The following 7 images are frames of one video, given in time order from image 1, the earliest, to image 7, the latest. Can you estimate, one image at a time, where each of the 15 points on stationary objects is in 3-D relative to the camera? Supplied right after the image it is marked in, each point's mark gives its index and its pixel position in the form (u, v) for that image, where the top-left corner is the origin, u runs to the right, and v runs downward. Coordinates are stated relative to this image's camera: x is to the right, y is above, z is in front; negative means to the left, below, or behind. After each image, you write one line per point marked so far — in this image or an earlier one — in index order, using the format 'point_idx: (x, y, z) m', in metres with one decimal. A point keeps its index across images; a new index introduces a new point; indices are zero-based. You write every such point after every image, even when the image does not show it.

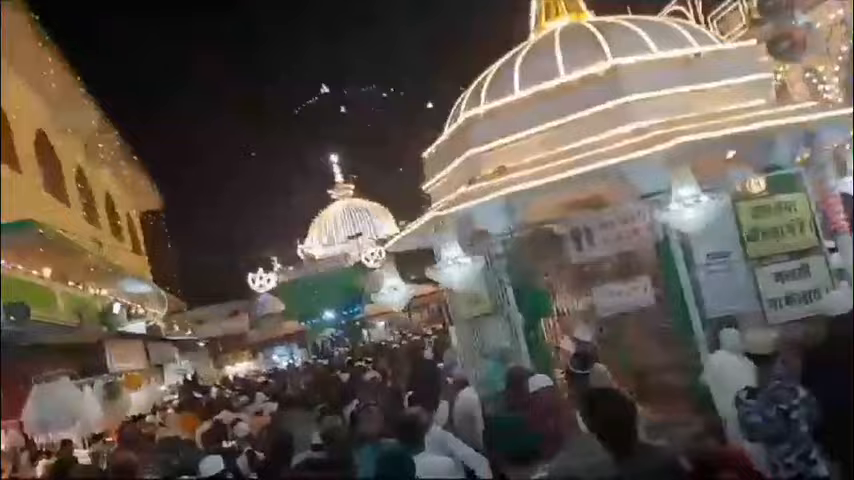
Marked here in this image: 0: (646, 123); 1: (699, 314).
0: (+1.8, +1.0, +7.3) m
1: (+2.2, -0.6, +7.0) m
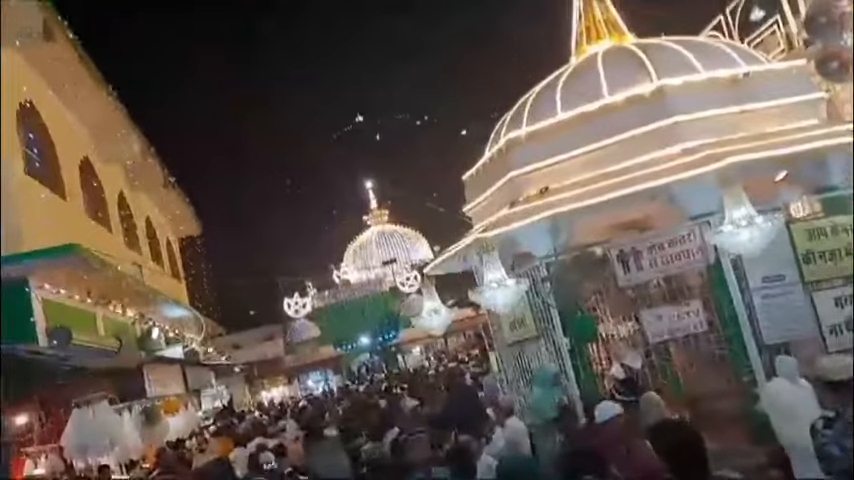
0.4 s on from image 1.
0: (+2.2, +0.8, +7.1) m
1: (+2.5, -0.8, +6.7) m
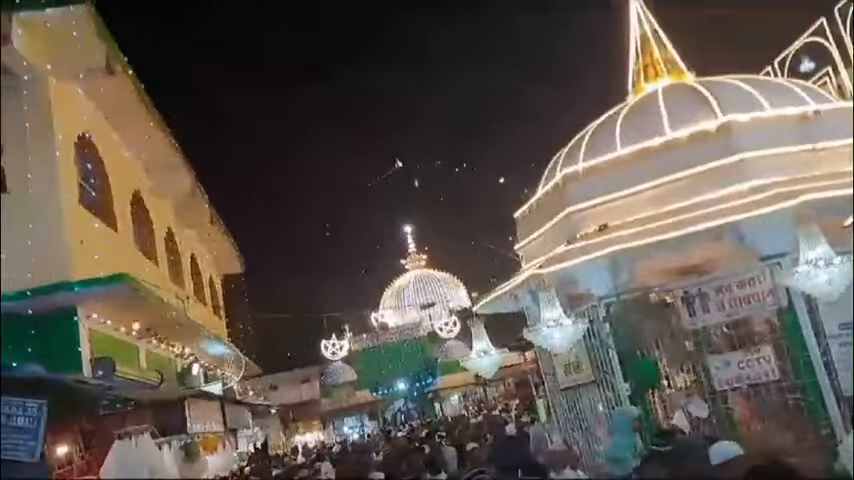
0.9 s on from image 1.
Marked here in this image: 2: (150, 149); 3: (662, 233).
0: (+2.6, +0.5, +6.8) m
1: (+2.9, -1.1, +6.4) m
2: (-4.4, +1.4, +14.2) m
3: (+1.8, +0.1, +6.8) m
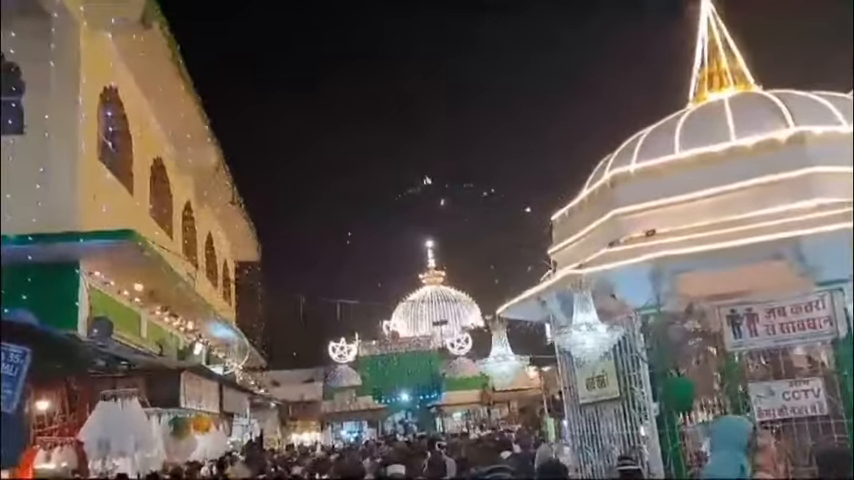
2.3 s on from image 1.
0: (+2.9, +0.3, +6.2) m
1: (+3.0, -1.3, +5.7) m
2: (-3.9, +1.9, +13.8) m
3: (+2.0, 0.0, +6.2) m
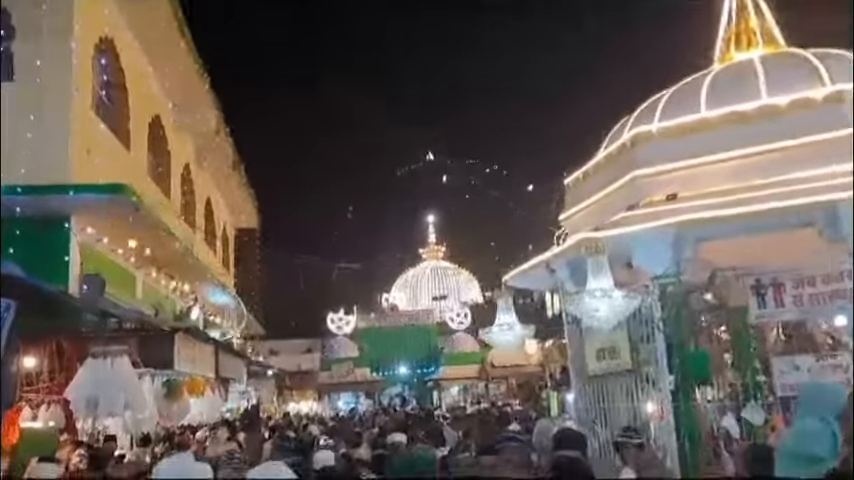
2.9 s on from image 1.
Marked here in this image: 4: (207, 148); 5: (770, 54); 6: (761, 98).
0: (+3.0, +0.5, +5.9) m
1: (+3.0, -1.1, +5.4) m
2: (-3.7, +2.5, +13.4) m
3: (+2.1, +0.2, +5.9) m
4: (-4.2, +1.8, +16.8) m
5: (+2.7, +1.5, +7.0) m
6: (+2.4, +1.0, +6.4) m
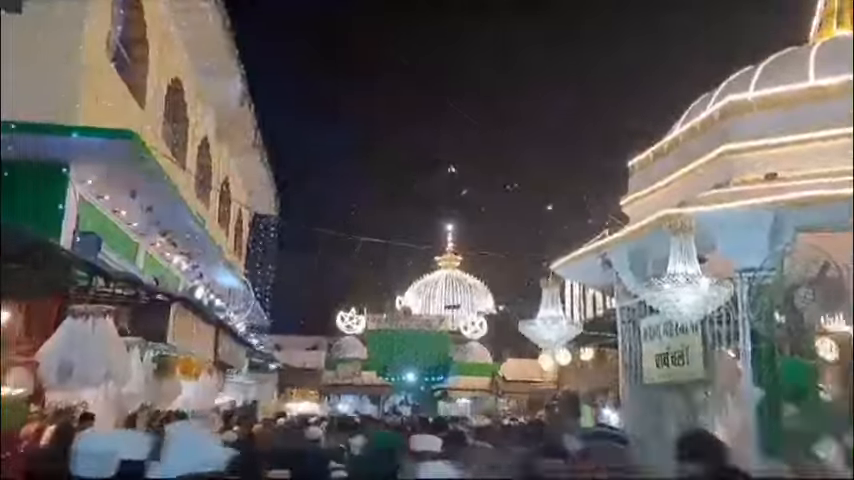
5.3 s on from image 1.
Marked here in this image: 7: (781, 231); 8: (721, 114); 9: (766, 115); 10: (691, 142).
0: (+3.3, +0.5, +4.8) m
1: (+3.2, -1.1, +4.3) m
2: (-3.1, +2.9, +12.5) m
3: (+2.4, +0.3, +4.8) m
4: (-3.6, +2.1, +15.9) m
5: (+3.1, +1.5, +5.9) m
6: (+2.8, +1.1, +5.4) m
7: (+2.1, +0.1, +5.3) m
8: (+2.0, +0.8, +5.9) m
9: (+2.2, +0.8, +5.7) m
10: (+1.9, +0.7, +6.3) m
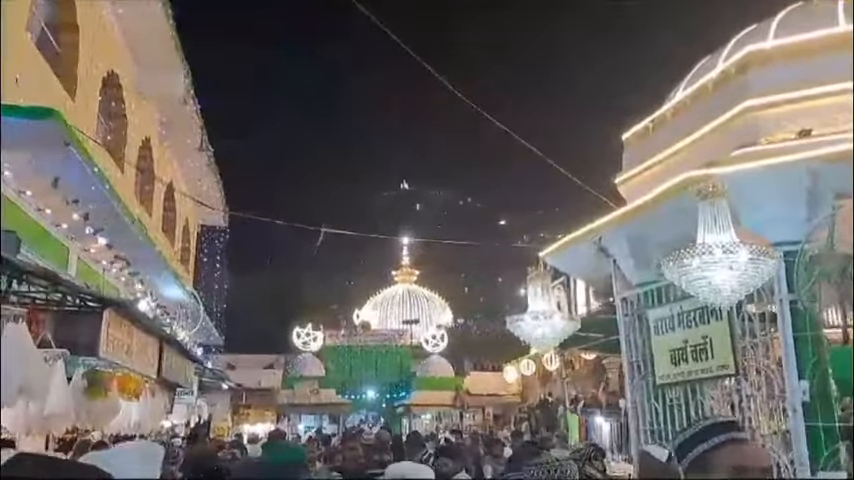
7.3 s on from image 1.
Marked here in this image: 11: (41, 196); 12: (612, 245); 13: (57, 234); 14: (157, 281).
0: (+3.2, +0.7, +4.1) m
1: (+3.2, -0.9, +3.5) m
2: (-3.7, +2.8, +11.4) m
3: (+2.3, +0.5, +4.0) m
4: (-4.3, +2.0, +14.8) m
5: (+2.9, +1.7, +5.2) m
6: (+2.7, +1.2, +4.6) m
7: (+2.0, +0.2, +4.5) m
8: (+1.8, +1.0, +5.1) m
9: (+2.0, +1.0, +4.9) m
10: (+1.7, +0.8, +5.4) m
11: (-3.6, +0.5, +8.2) m
12: (+1.3, -0.1, +6.0) m
13: (-3.9, +0.1, +9.1) m
14: (-4.0, -0.6, +12.8) m
